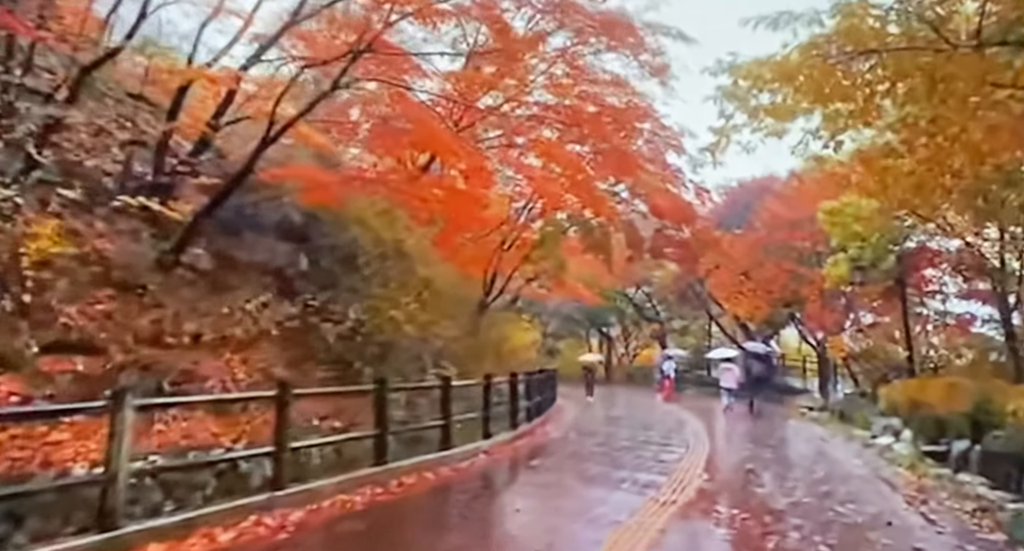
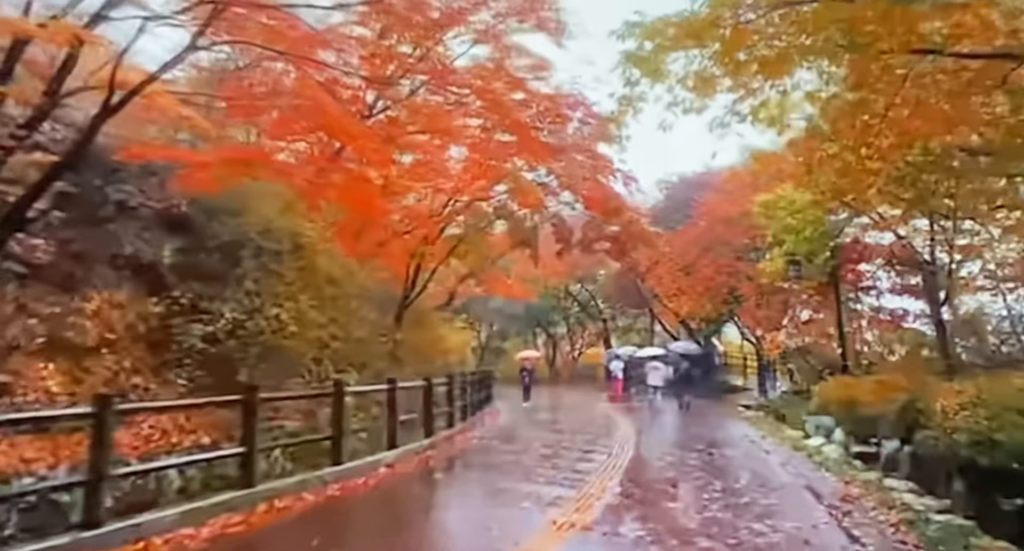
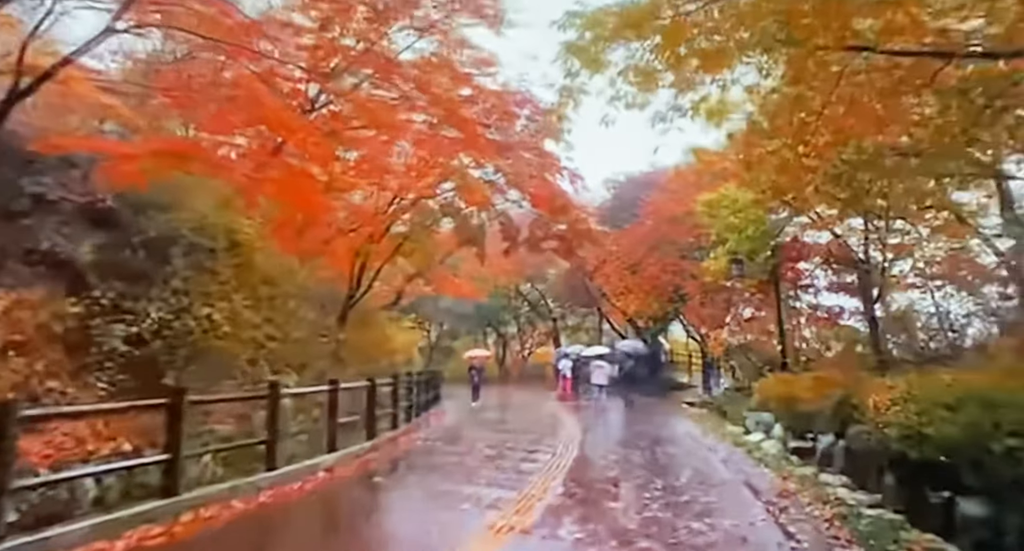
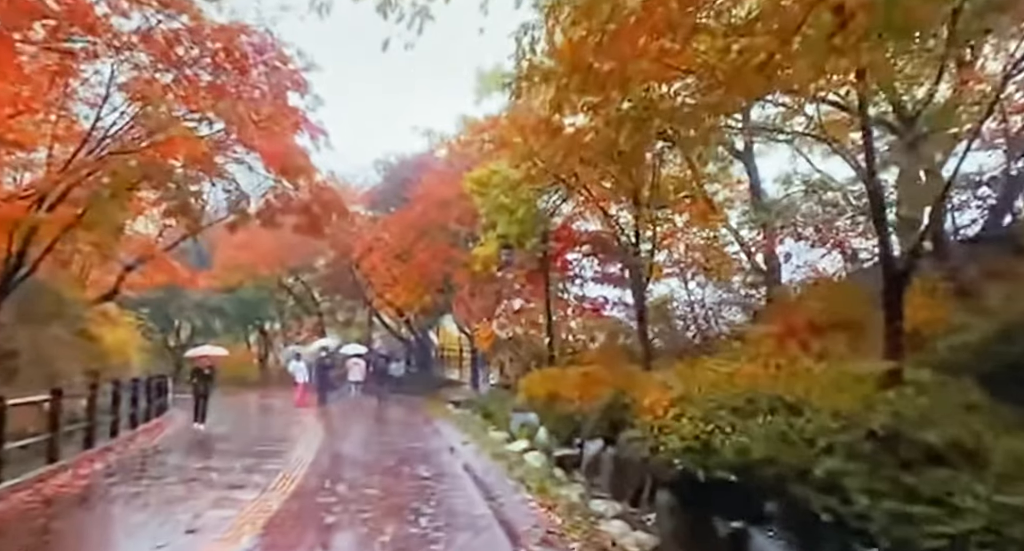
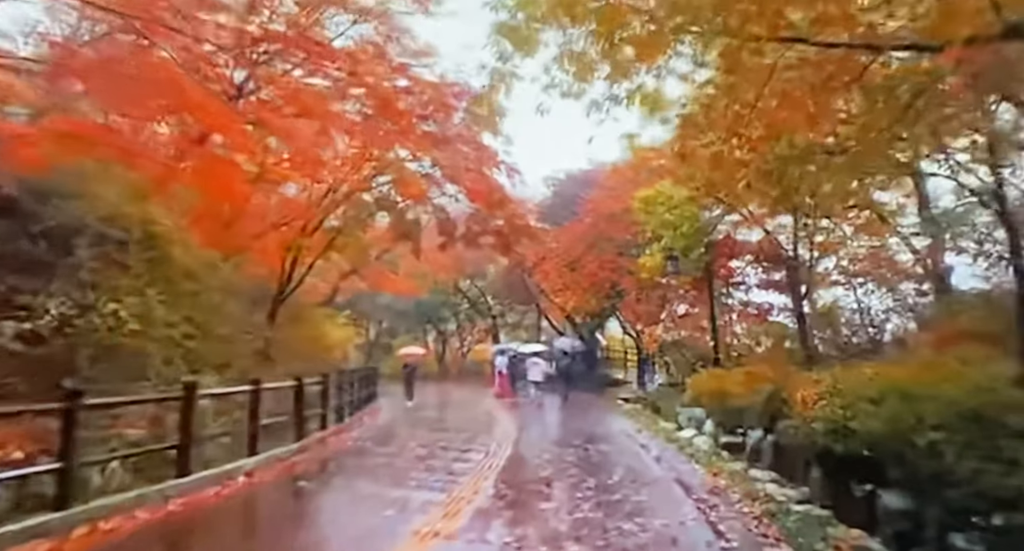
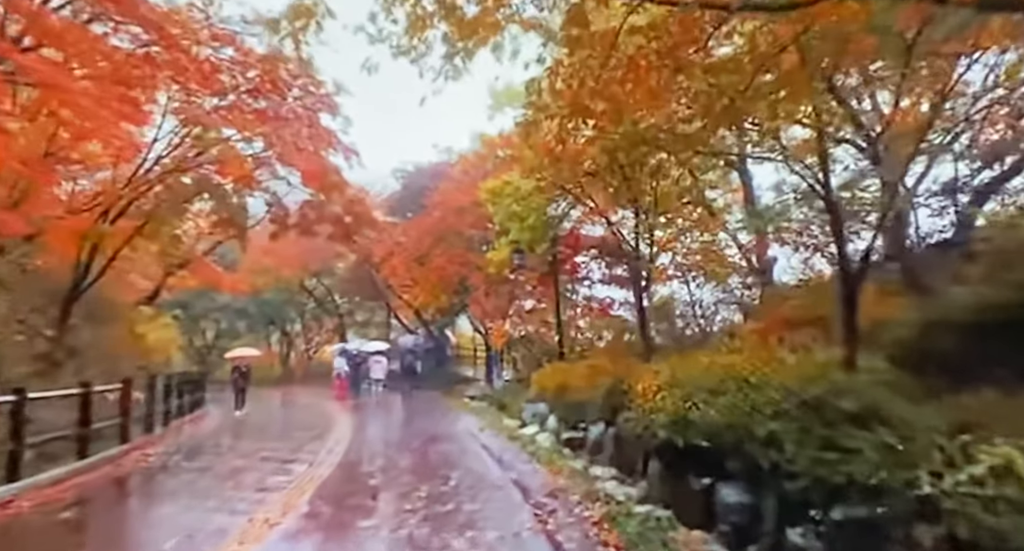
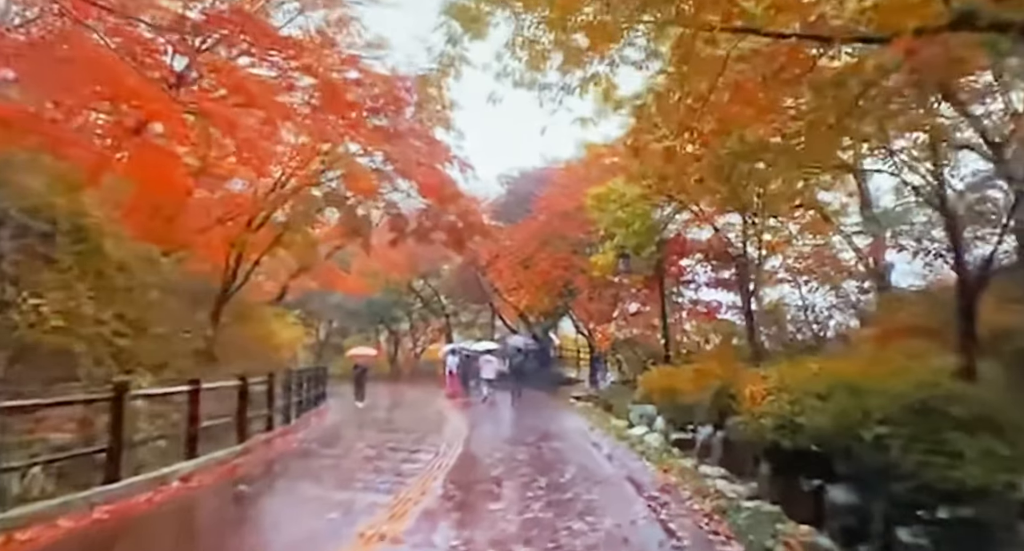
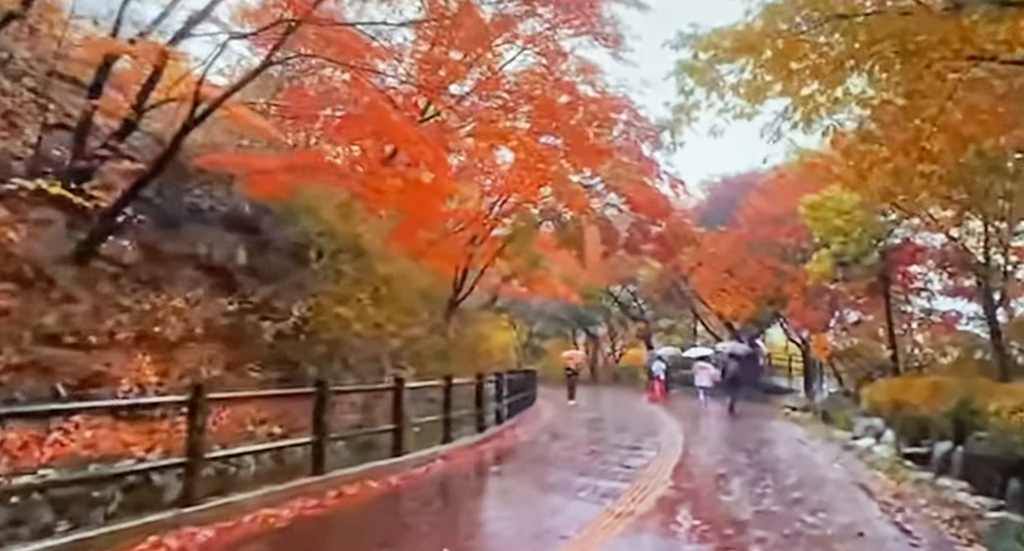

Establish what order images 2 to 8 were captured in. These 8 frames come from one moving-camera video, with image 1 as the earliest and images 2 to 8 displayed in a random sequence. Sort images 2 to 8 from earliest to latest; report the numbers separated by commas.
8, 2, 3, 5, 7, 6, 4
